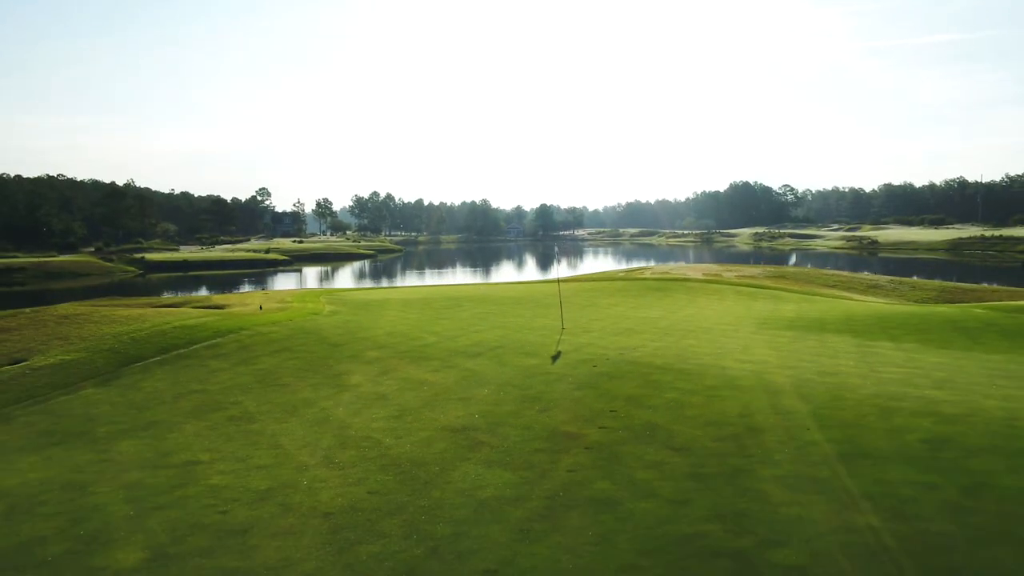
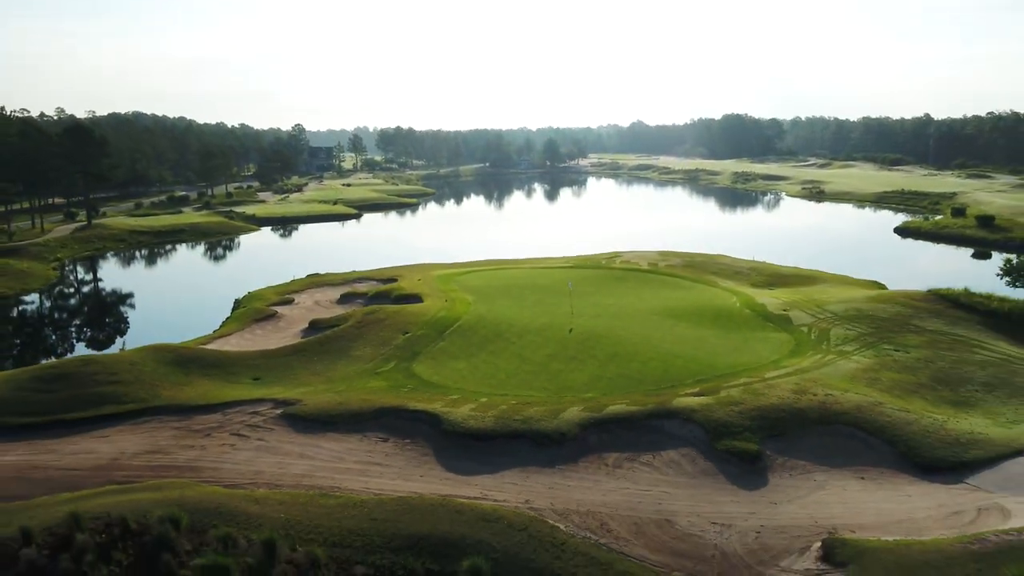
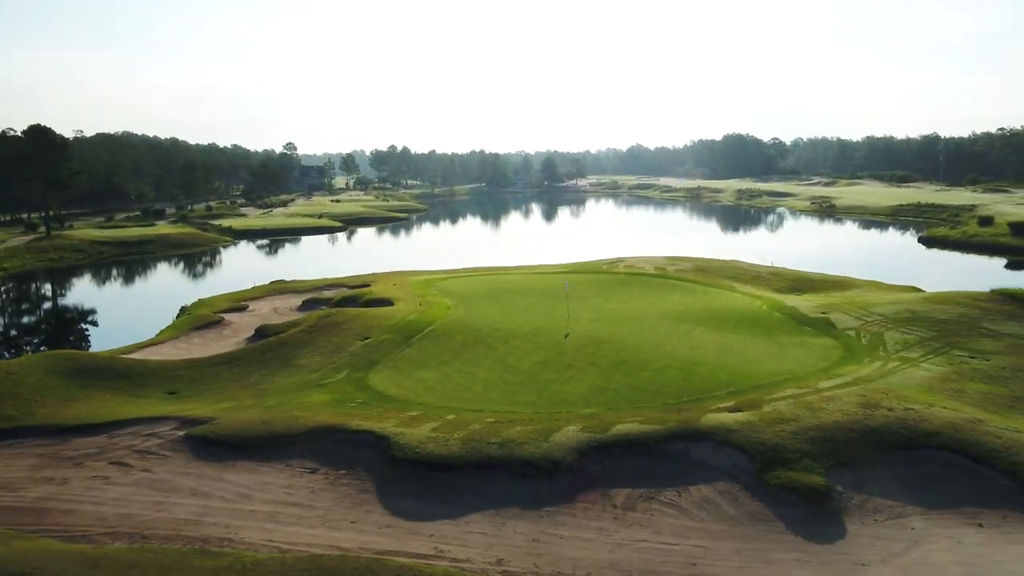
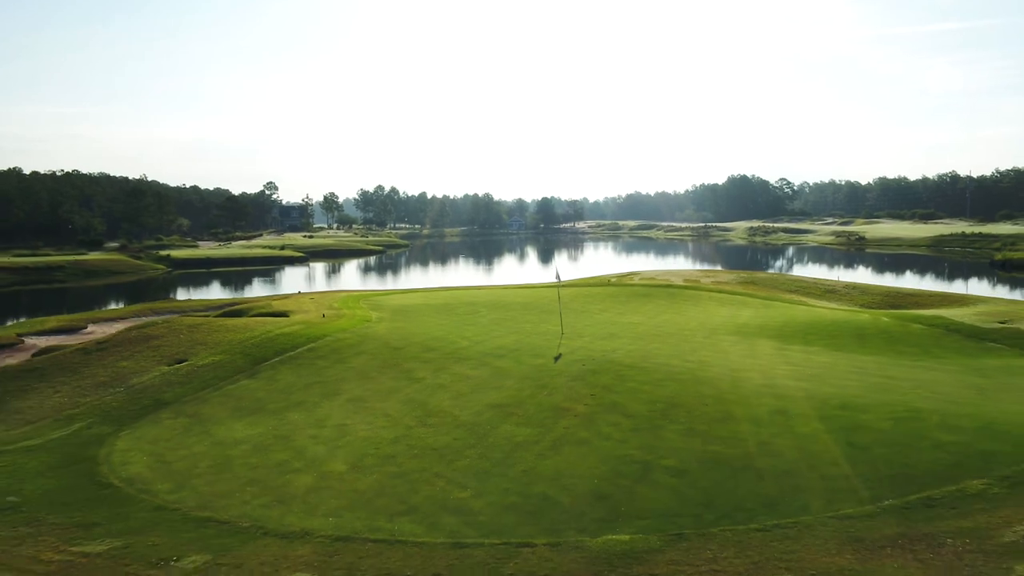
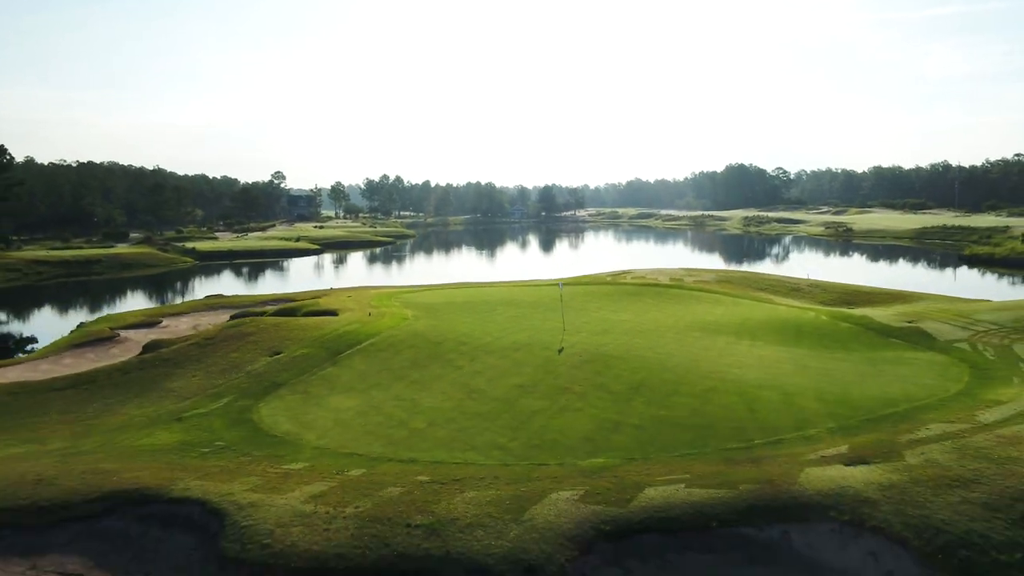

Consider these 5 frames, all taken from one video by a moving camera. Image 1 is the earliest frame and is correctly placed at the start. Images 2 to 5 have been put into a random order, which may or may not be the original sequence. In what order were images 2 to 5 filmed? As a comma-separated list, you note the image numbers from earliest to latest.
4, 5, 3, 2
